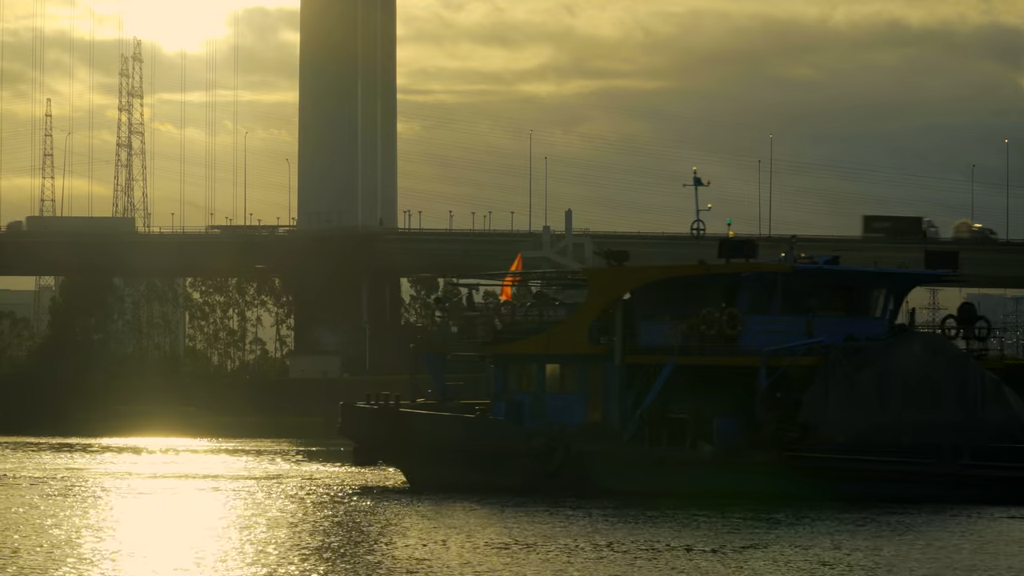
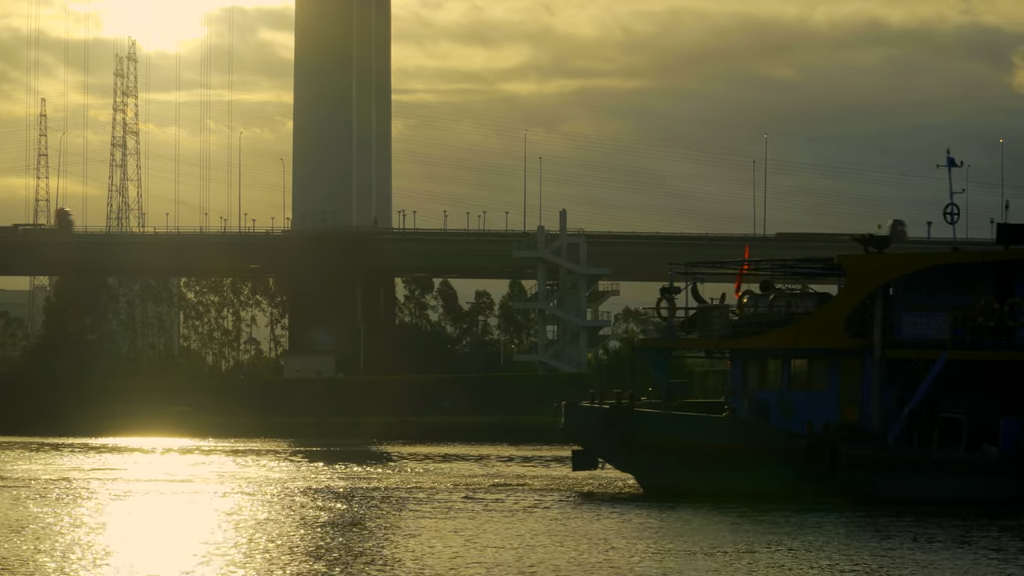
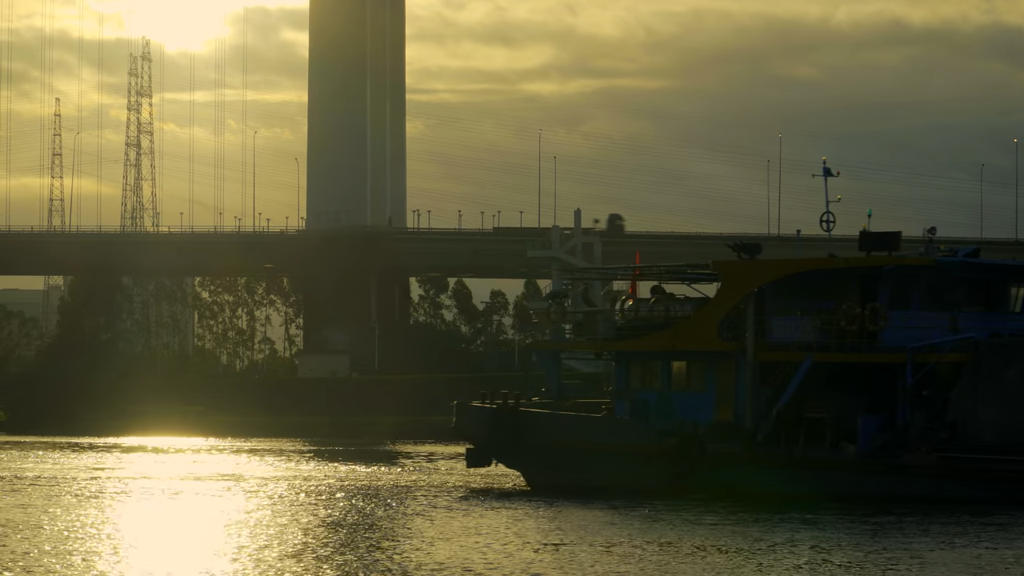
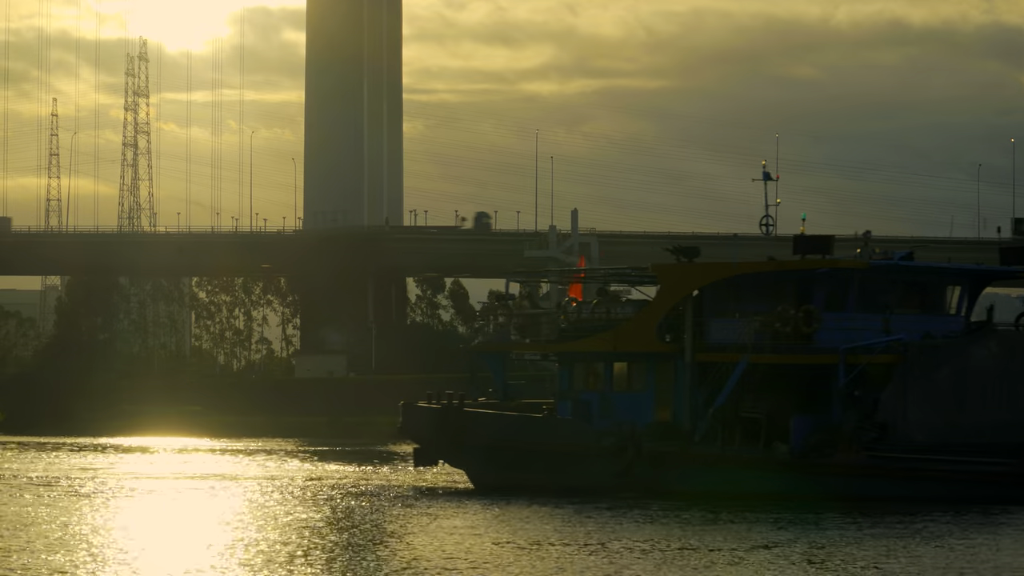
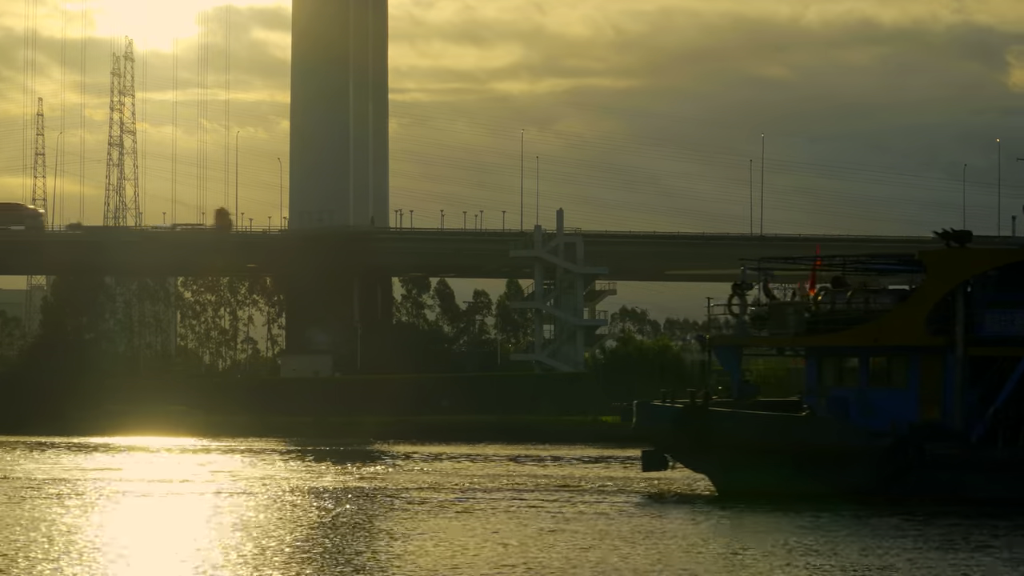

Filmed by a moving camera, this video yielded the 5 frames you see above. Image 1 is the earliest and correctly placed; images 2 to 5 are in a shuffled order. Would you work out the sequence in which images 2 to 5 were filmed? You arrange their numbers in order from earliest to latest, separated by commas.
4, 3, 2, 5
